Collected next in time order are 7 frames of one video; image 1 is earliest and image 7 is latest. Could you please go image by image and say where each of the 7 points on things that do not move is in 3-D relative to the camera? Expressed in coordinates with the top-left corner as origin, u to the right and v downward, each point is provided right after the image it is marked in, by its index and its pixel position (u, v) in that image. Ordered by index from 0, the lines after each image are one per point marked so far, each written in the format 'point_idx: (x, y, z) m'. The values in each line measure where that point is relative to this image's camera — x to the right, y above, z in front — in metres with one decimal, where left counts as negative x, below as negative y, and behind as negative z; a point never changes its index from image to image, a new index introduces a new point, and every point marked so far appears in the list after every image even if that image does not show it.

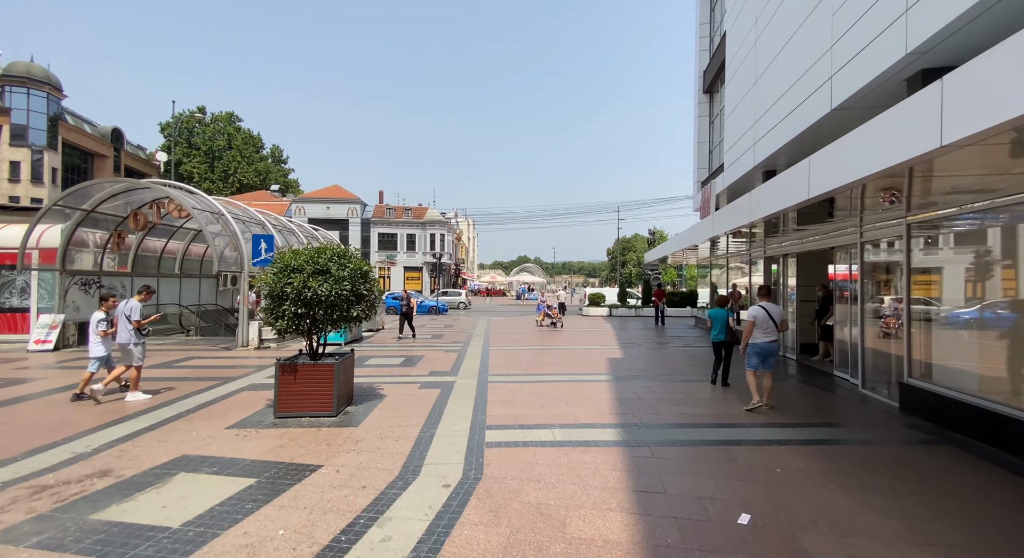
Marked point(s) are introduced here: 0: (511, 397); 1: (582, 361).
0: (0.0, -1.8, +7.9) m
1: (+1.5, -1.7, +11.2) m
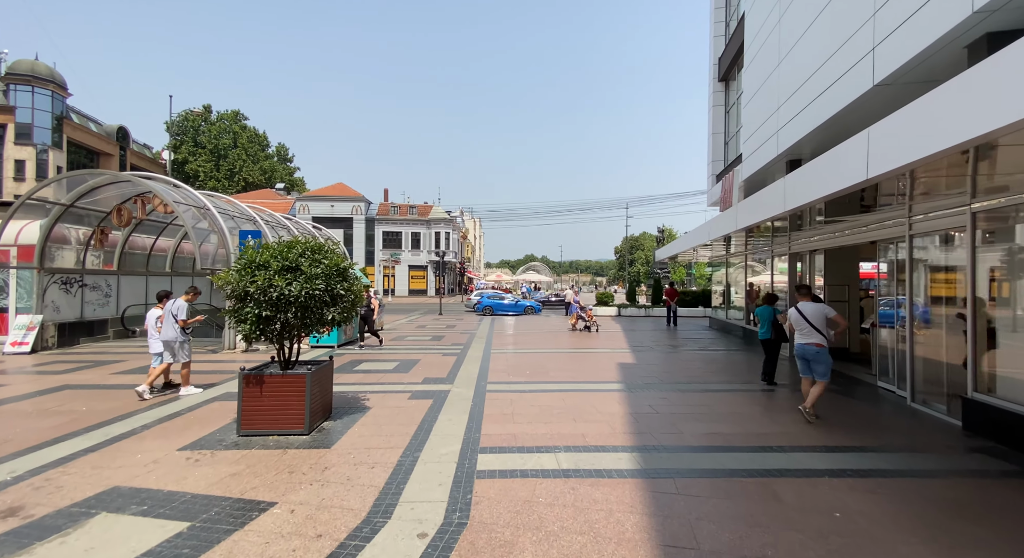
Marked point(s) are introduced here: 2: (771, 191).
0: (0.0, -1.7, +6.9) m
1: (+1.5, -1.7, +10.3) m
2: (+4.4, +1.5, +9.1) m
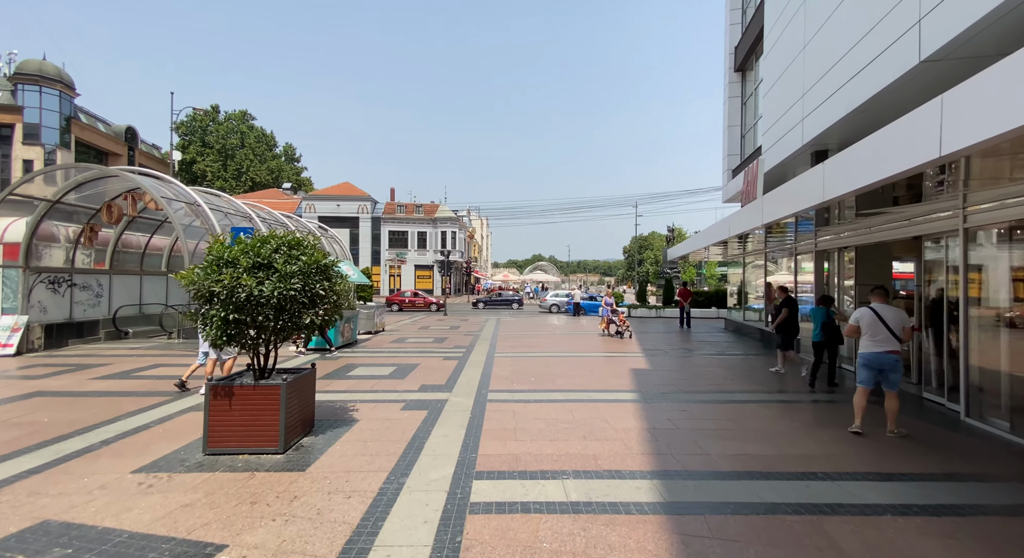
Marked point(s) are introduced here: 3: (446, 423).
0: (0.0, -1.7, +6.2) m
1: (+1.6, -1.7, +9.5) m
2: (+4.5, +1.5, +8.3) m
3: (-0.8, -1.8, +6.4) m
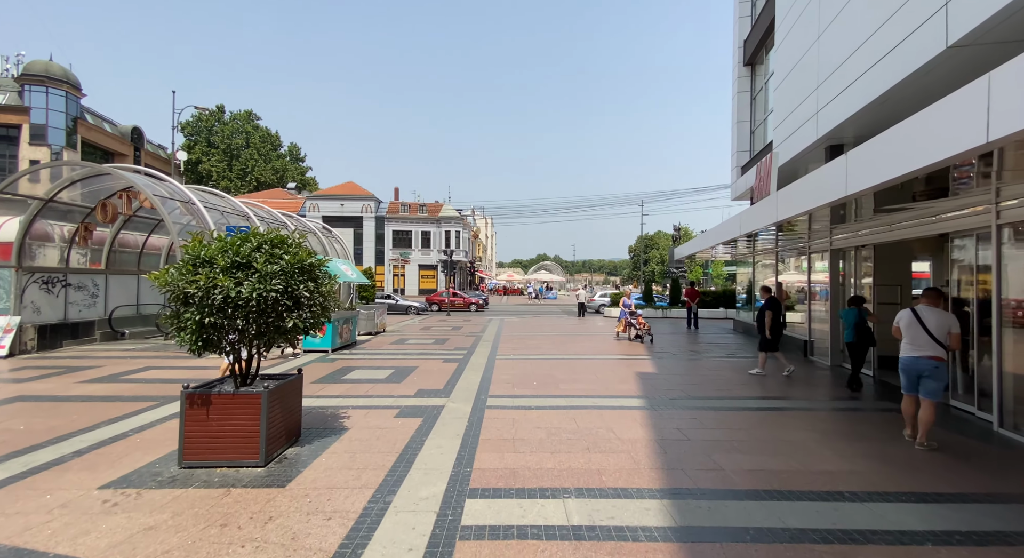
0: (0.0, -1.7, +5.8) m
1: (+1.6, -1.7, +9.1) m
2: (+4.5, +1.5, +7.8) m
3: (-0.8, -1.8, +6.1) m
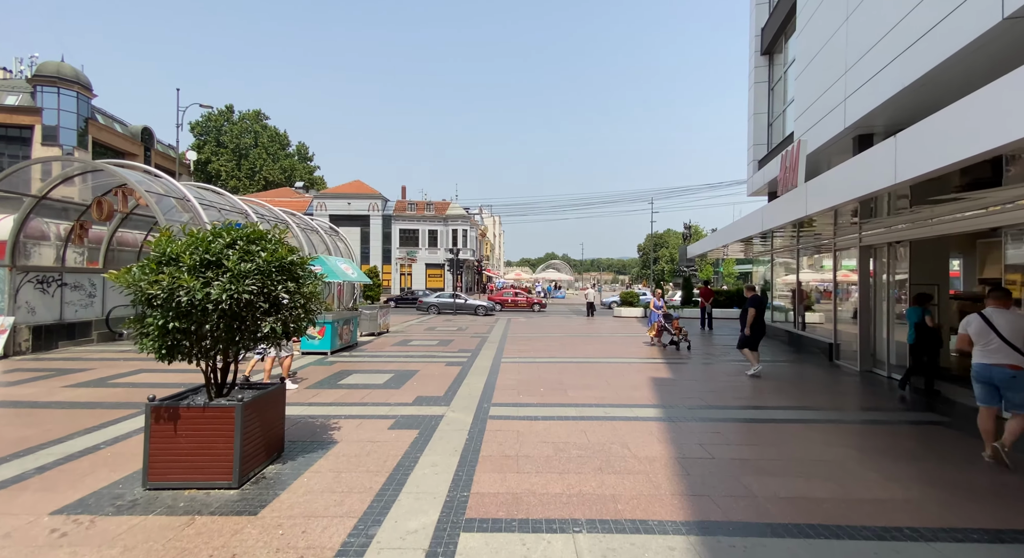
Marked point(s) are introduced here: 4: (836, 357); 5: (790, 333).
0: (0.0, -1.7, +5.3) m
1: (+1.7, -1.7, +8.5) m
2: (+4.6, +1.5, +7.2) m
3: (-0.8, -1.8, +5.5) m
4: (+6.3, -1.5, +10.3) m
5: (+7.4, -1.4, +14.2) m
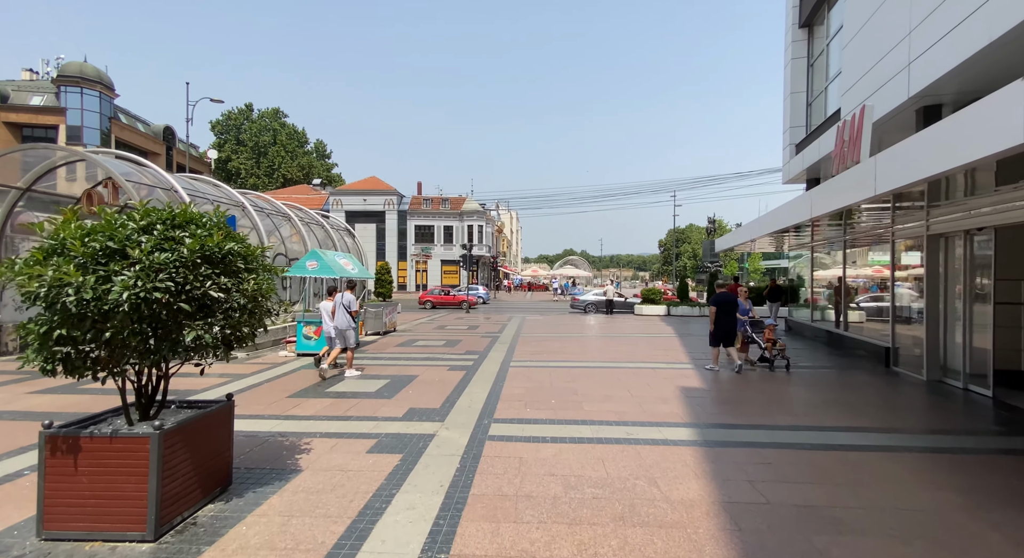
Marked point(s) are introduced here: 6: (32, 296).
0: (0.0, -1.7, +4.2) m
1: (+1.8, -1.6, +7.4) m
2: (+4.6, +1.6, +6.0) m
3: (-0.8, -1.7, +4.5) m
4: (+6.5, -1.4, +9.0) m
5: (+7.7, -1.3, +12.9) m
6: (-3.0, -0.1, +3.4) m
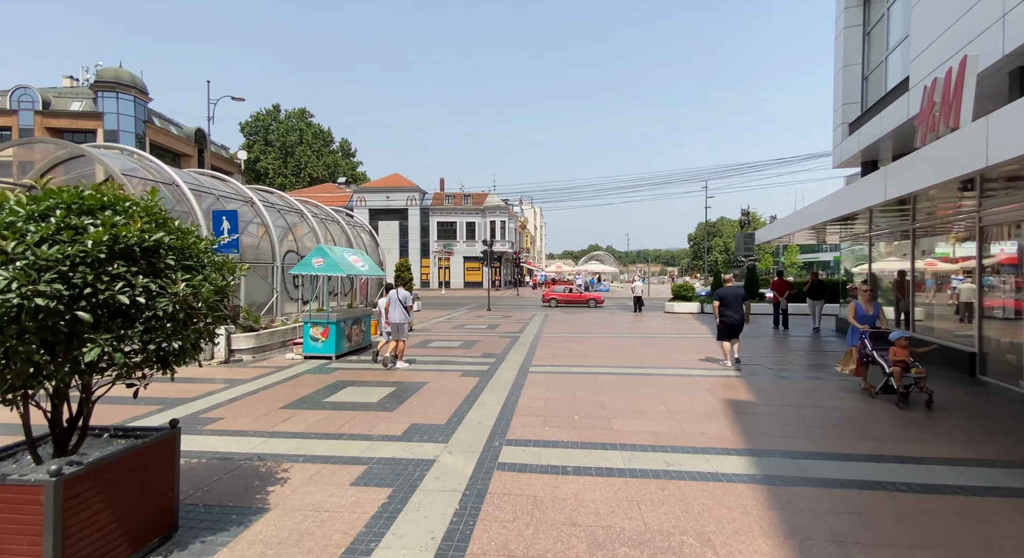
0: (+0.1, -1.6, +3.2) m
1: (+2.0, -1.5, +6.4) m
2: (+4.7, +1.6, +4.8) m
3: (-0.7, -1.7, +3.6) m
4: (+6.8, -1.3, +7.8) m
5: (+8.2, -1.2, +11.5) m
6: (-3.0, -0.1, +2.6) m
